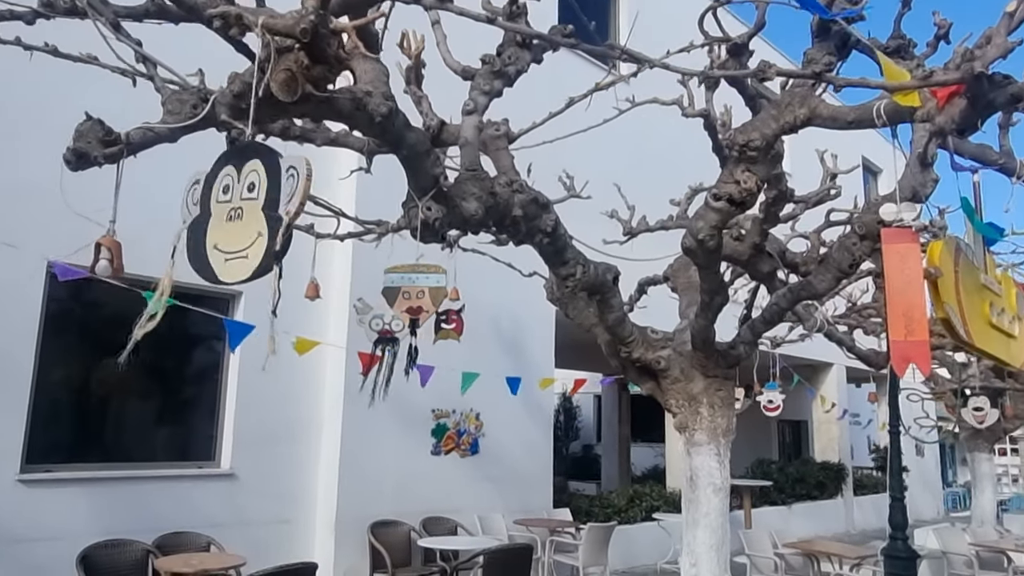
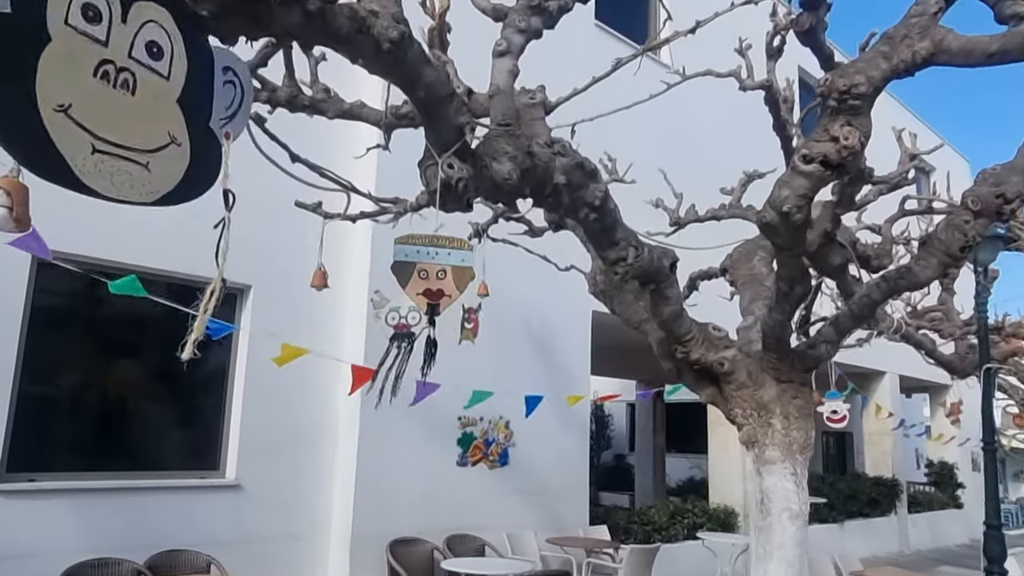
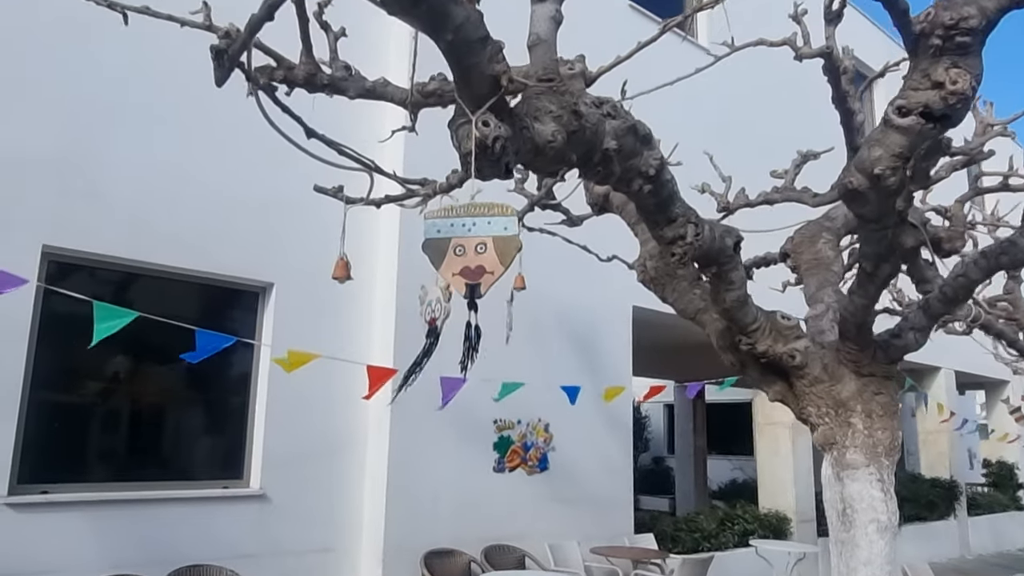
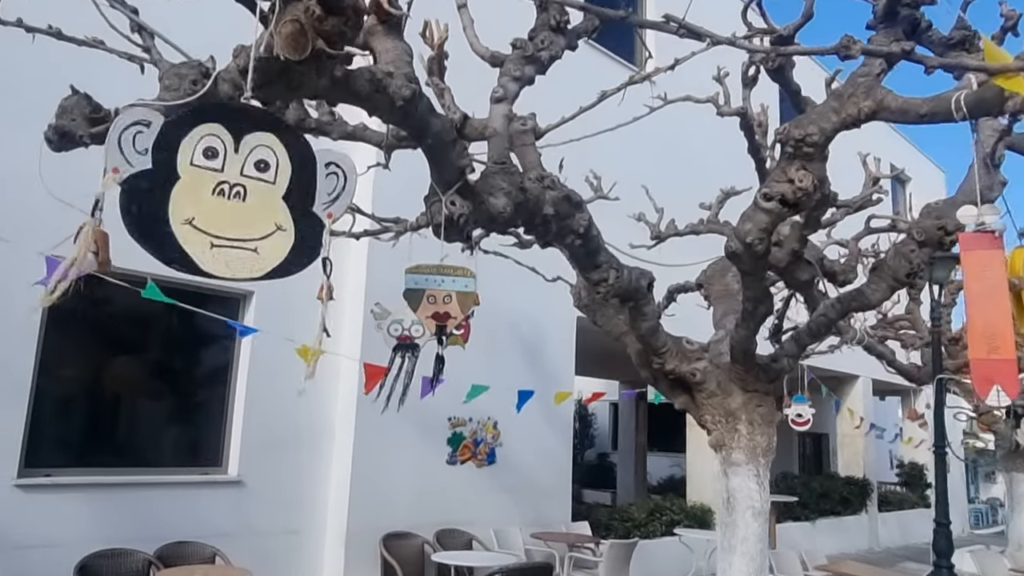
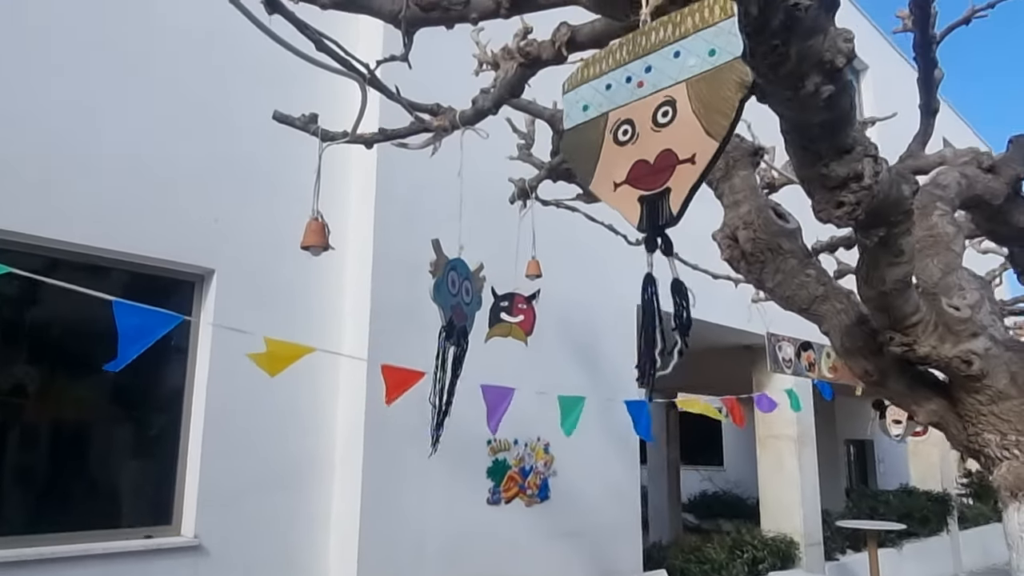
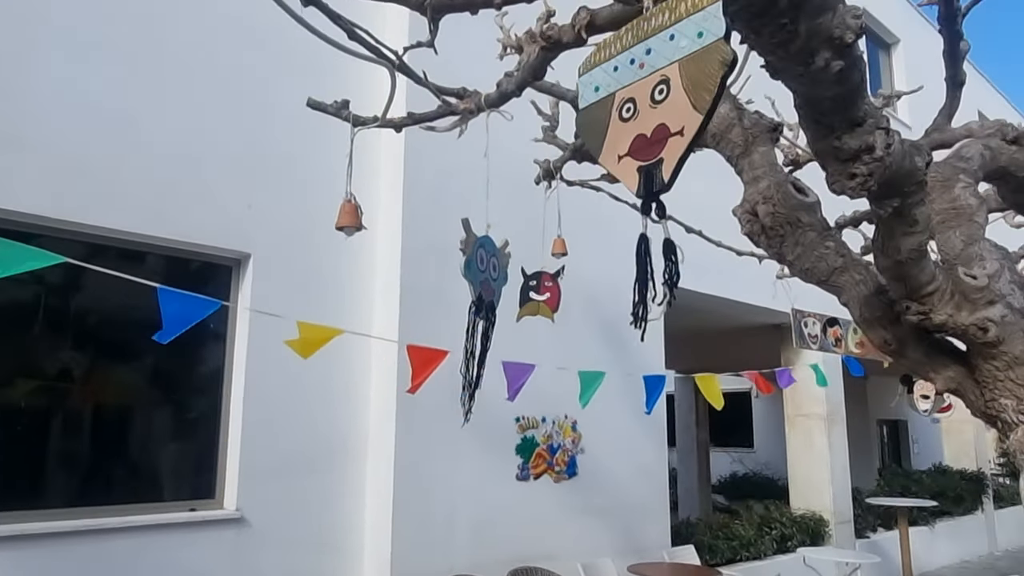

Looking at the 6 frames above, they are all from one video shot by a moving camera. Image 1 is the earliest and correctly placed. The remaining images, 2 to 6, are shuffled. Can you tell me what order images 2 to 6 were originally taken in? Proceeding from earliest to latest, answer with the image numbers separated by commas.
4, 2, 3, 6, 5
